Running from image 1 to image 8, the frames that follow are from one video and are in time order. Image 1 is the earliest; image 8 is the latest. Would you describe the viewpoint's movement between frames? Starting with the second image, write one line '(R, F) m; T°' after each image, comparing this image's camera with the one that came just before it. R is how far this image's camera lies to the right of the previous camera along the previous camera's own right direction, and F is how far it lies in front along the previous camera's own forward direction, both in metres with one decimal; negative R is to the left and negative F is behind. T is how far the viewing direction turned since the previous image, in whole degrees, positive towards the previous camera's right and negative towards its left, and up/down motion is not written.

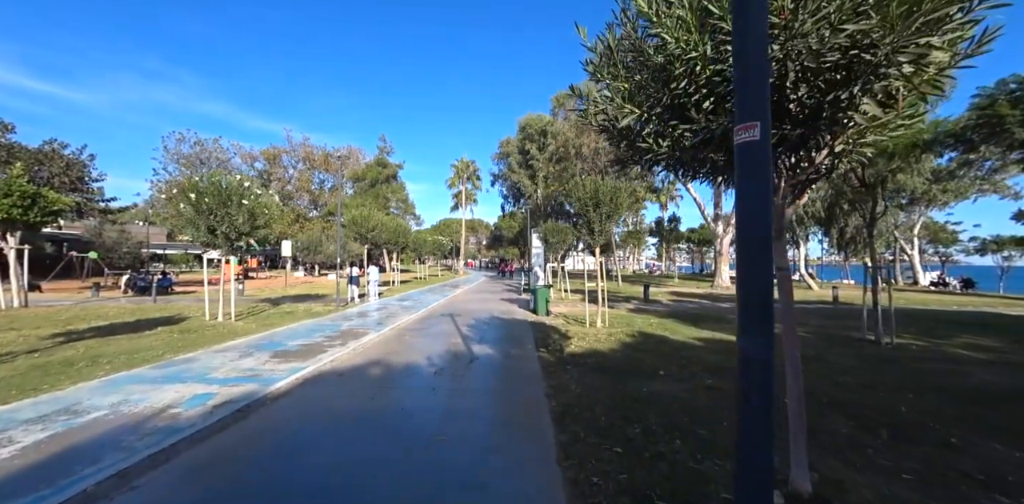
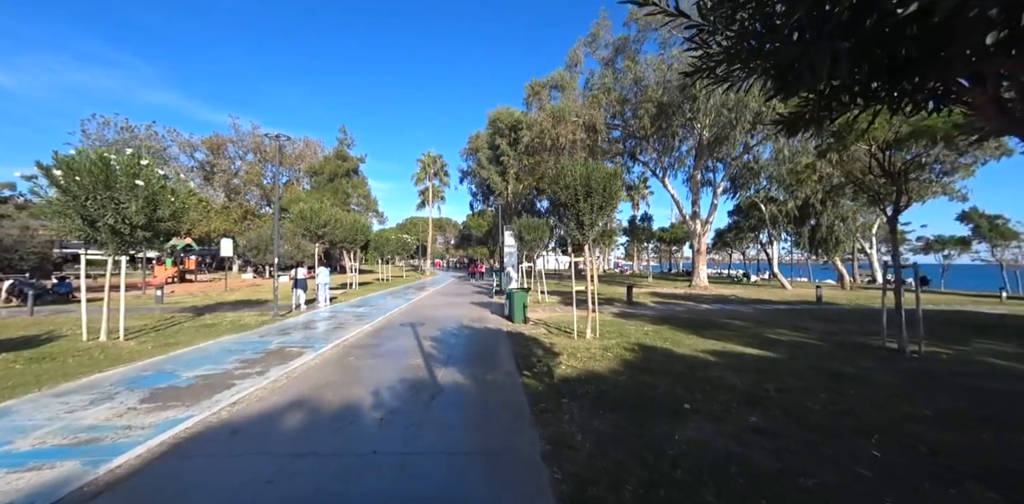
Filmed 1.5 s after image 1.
(-0.1, +1.9) m; +5°
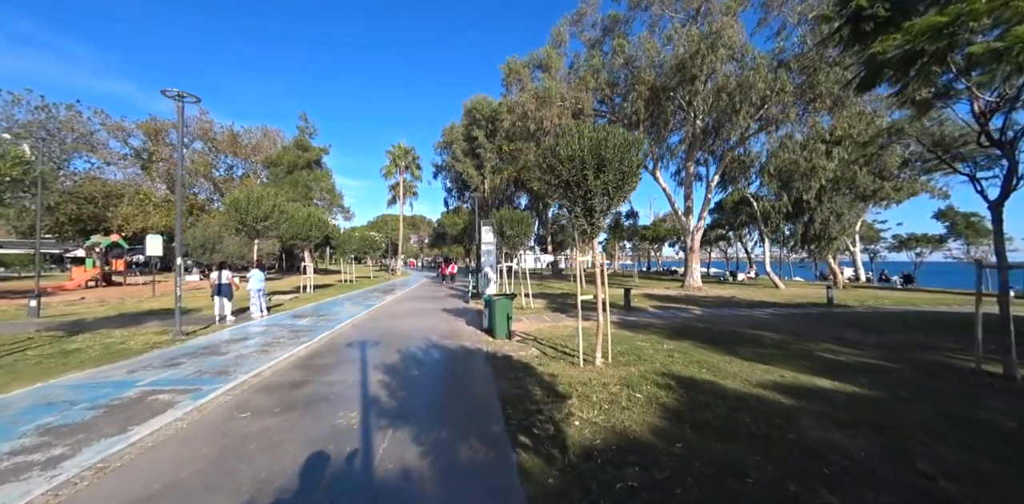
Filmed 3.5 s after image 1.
(-0.1, +2.7) m; +4°
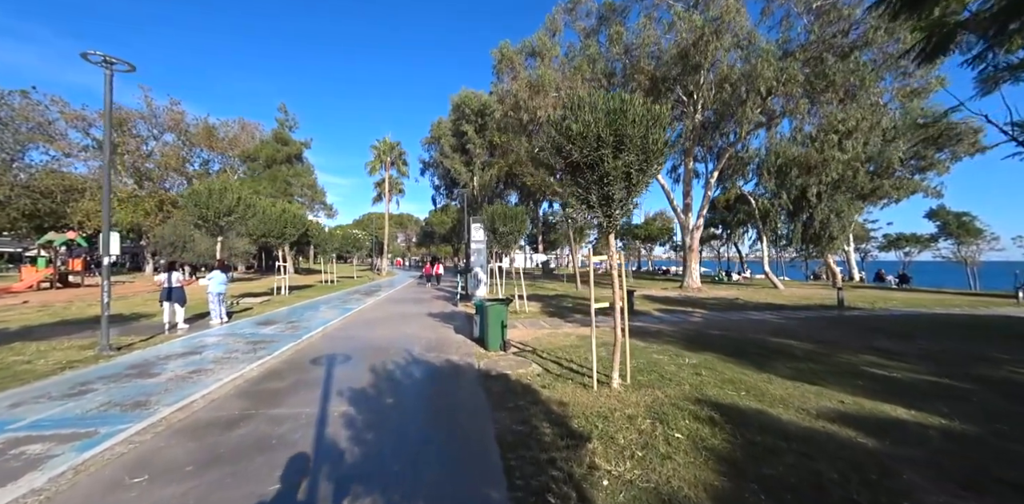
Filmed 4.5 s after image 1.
(-0.2, +1.4) m; +2°
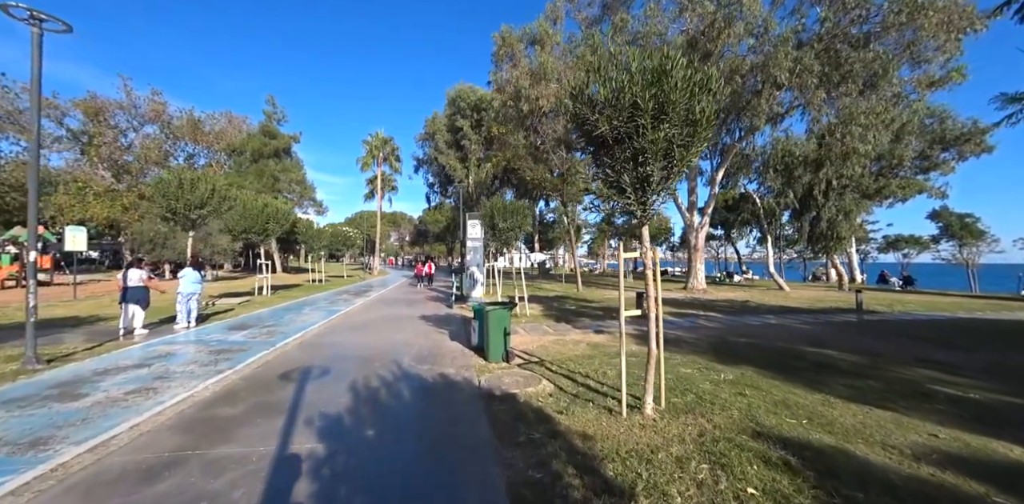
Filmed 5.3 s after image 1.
(-0.2, +1.1) m; +1°
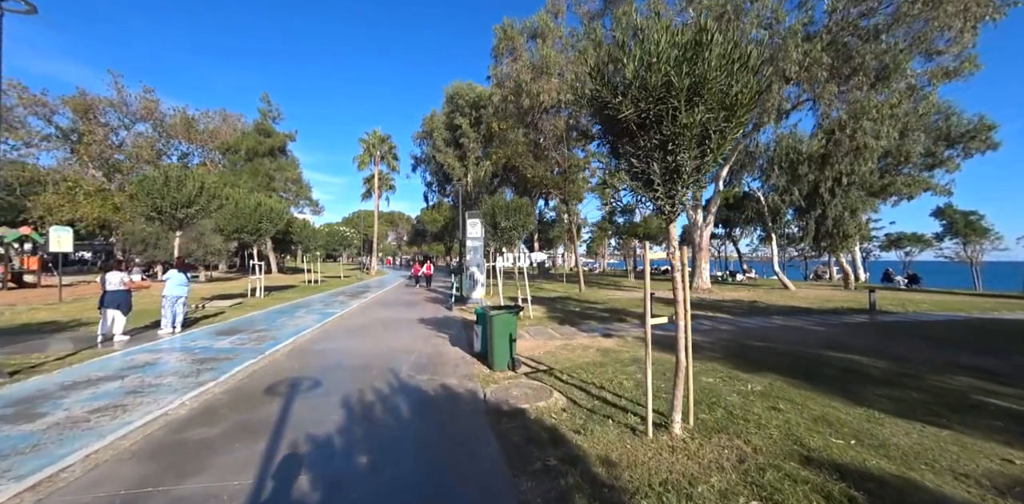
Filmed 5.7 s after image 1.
(-0.2, +0.6) m; 0°
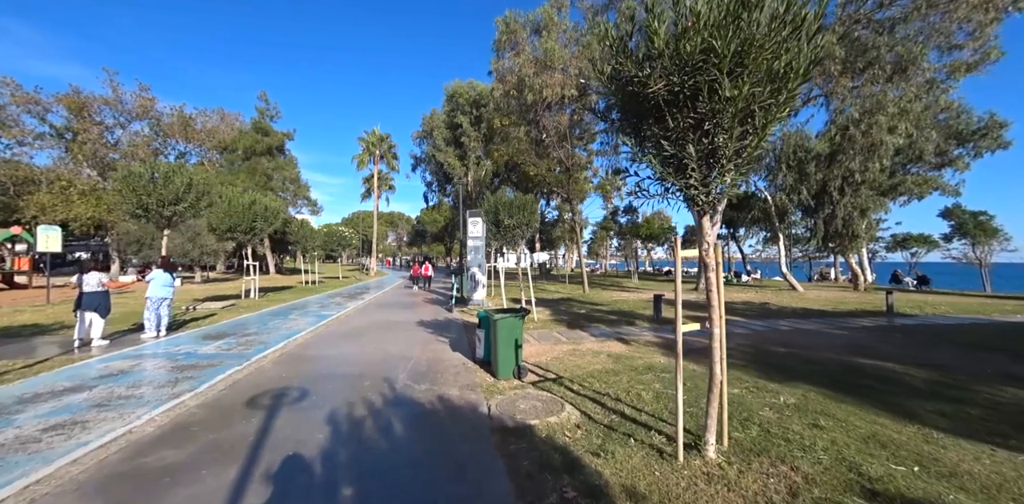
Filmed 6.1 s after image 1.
(-0.1, +0.6) m; 0°
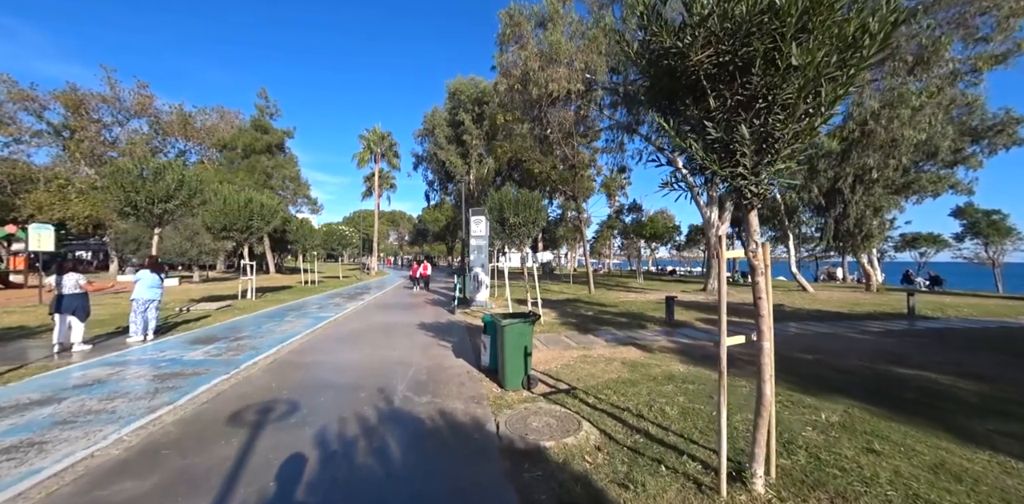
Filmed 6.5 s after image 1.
(-0.1, +0.5) m; 0°
